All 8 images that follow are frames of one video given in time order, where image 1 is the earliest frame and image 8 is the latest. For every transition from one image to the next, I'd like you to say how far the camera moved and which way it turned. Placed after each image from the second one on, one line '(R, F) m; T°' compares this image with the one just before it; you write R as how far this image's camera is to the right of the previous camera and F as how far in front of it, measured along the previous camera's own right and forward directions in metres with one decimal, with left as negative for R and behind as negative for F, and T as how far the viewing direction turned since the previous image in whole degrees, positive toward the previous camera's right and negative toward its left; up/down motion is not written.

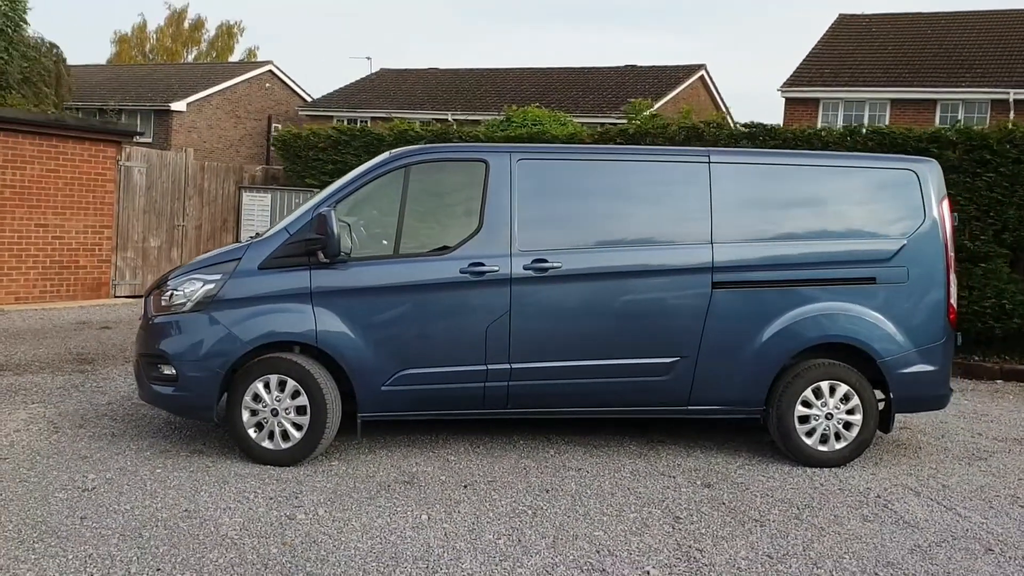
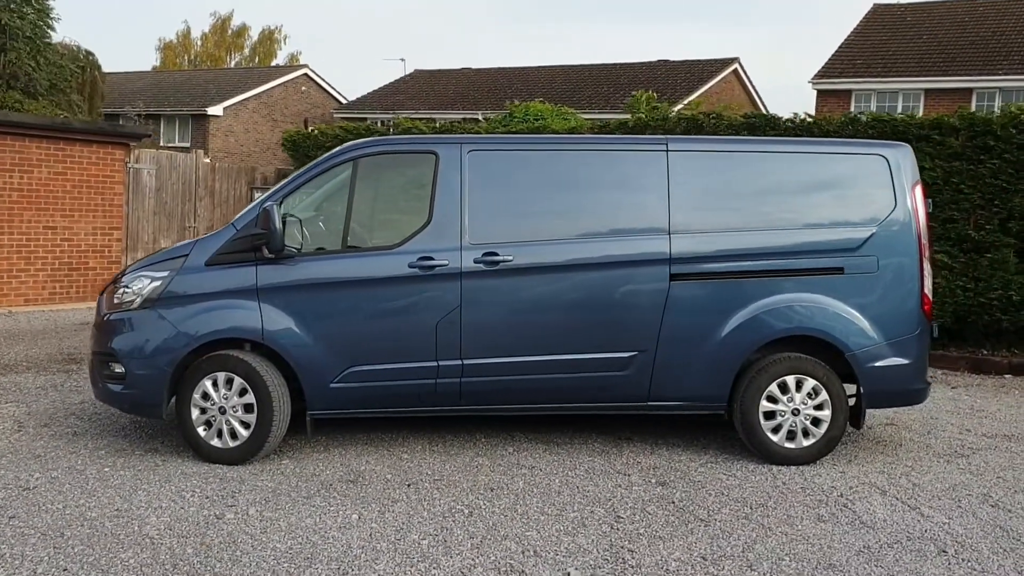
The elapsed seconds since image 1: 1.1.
(+0.6, +0.1) m; -3°
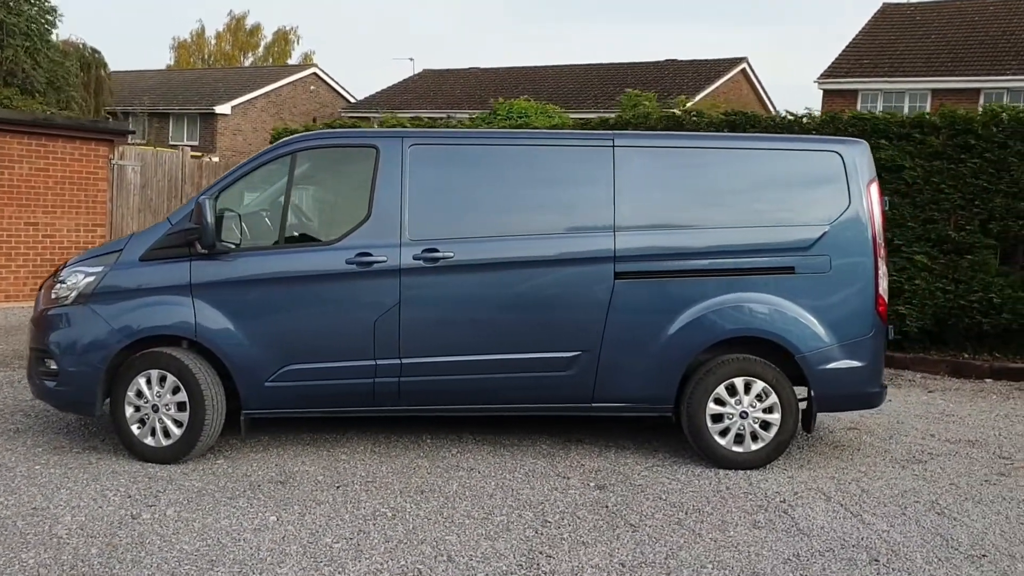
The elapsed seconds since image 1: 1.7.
(+0.4, +0.1) m; -1°
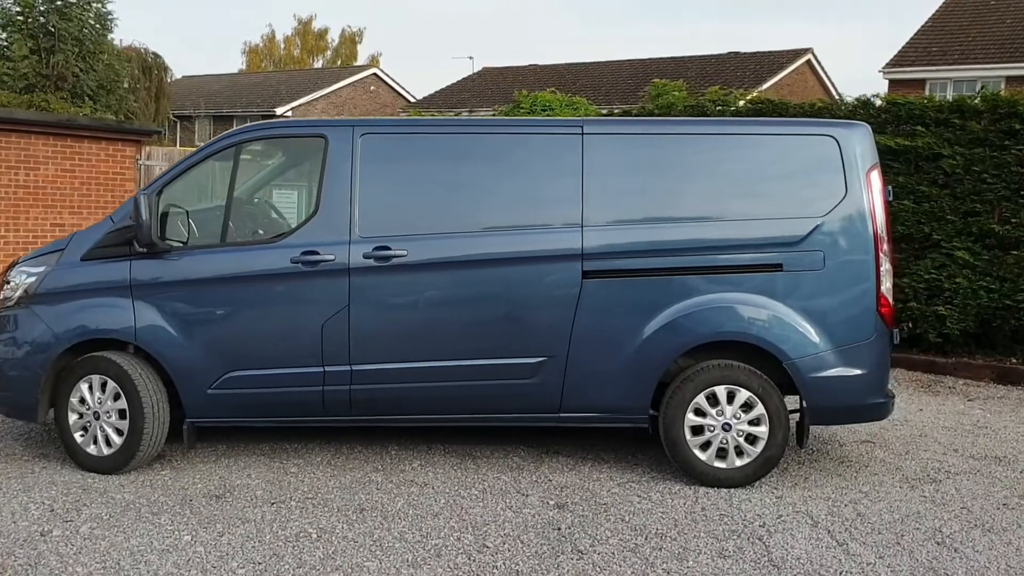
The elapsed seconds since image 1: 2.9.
(+0.6, +0.5) m; -4°
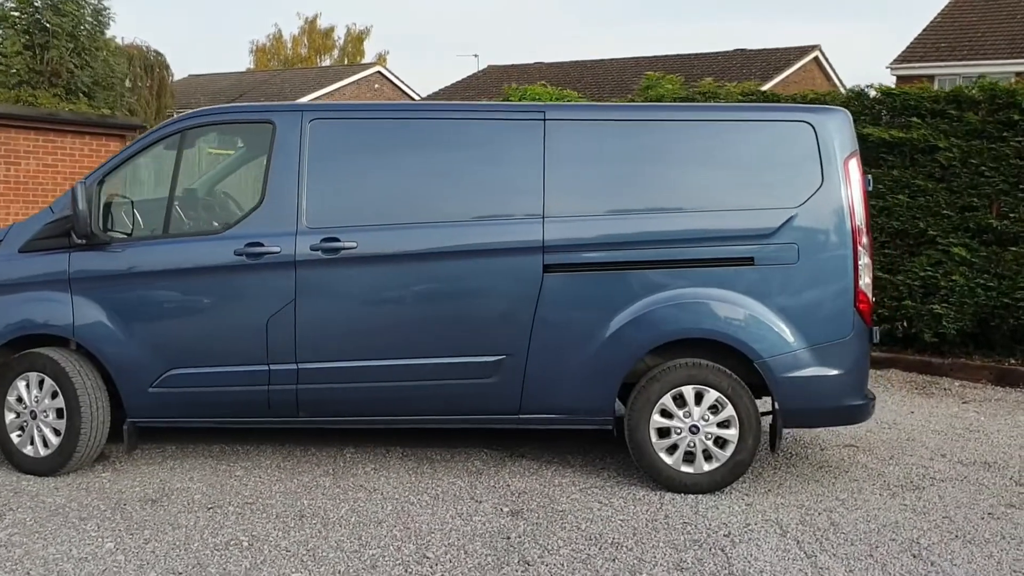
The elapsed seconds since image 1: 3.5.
(+0.3, +0.3) m; -1°
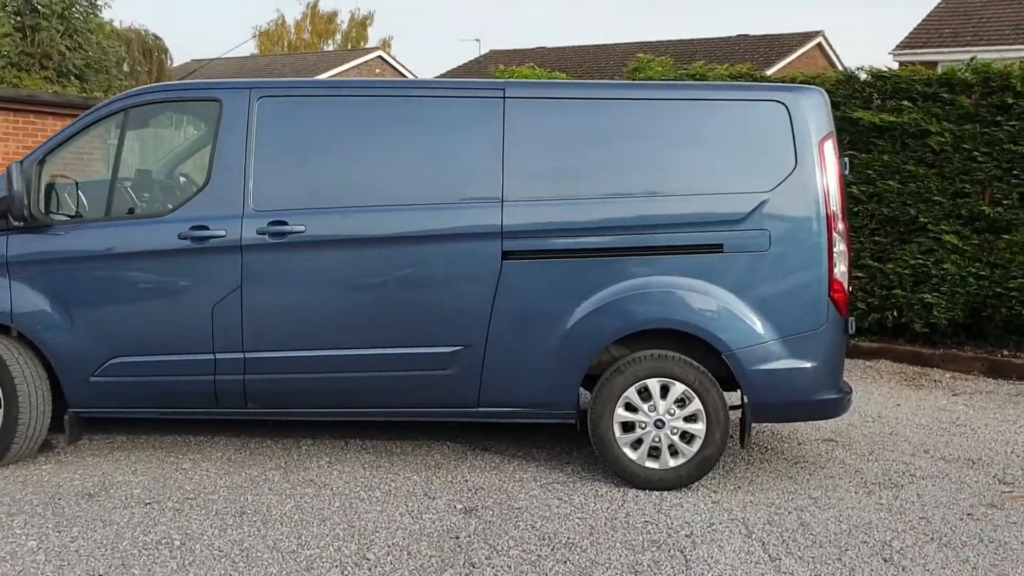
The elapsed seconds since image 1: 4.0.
(+0.2, +0.2) m; 0°
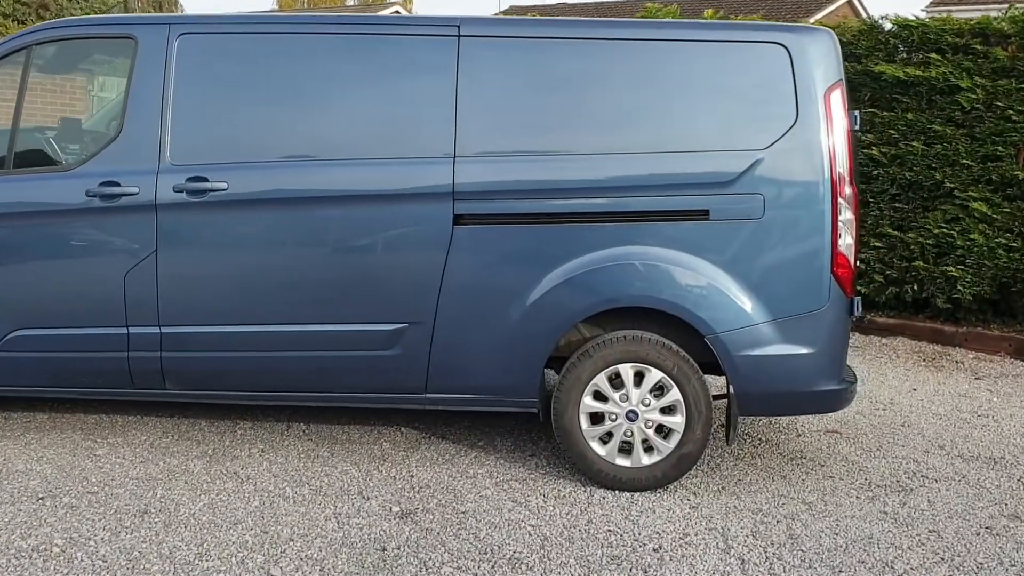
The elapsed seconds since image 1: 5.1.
(+0.3, +0.6) m; -1°
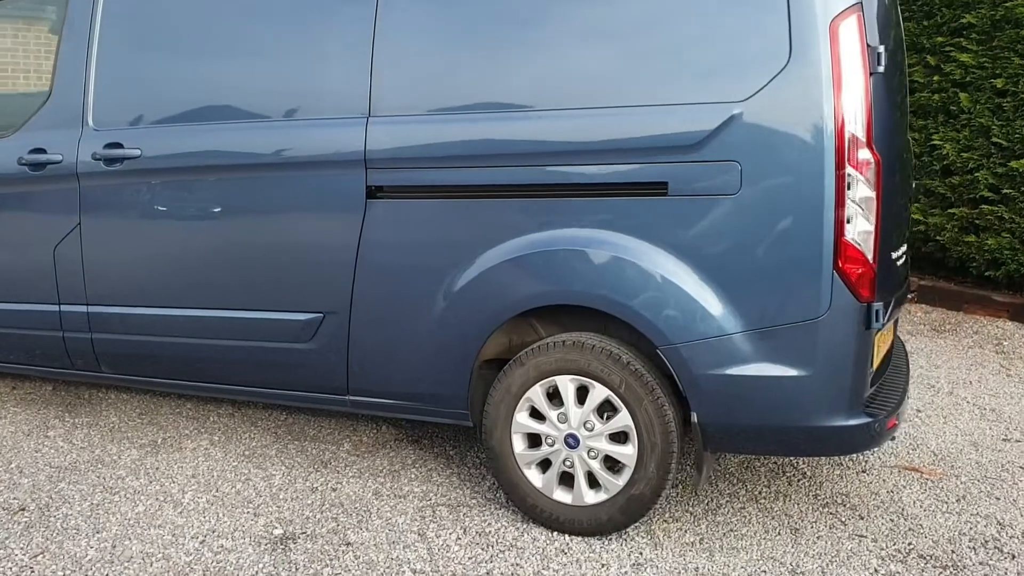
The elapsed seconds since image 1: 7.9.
(+1.2, +0.9) m; -16°
